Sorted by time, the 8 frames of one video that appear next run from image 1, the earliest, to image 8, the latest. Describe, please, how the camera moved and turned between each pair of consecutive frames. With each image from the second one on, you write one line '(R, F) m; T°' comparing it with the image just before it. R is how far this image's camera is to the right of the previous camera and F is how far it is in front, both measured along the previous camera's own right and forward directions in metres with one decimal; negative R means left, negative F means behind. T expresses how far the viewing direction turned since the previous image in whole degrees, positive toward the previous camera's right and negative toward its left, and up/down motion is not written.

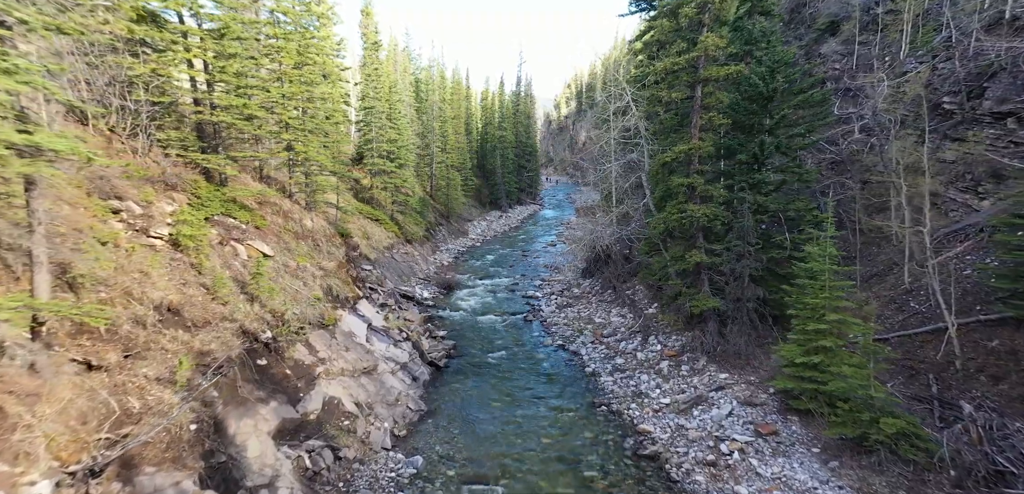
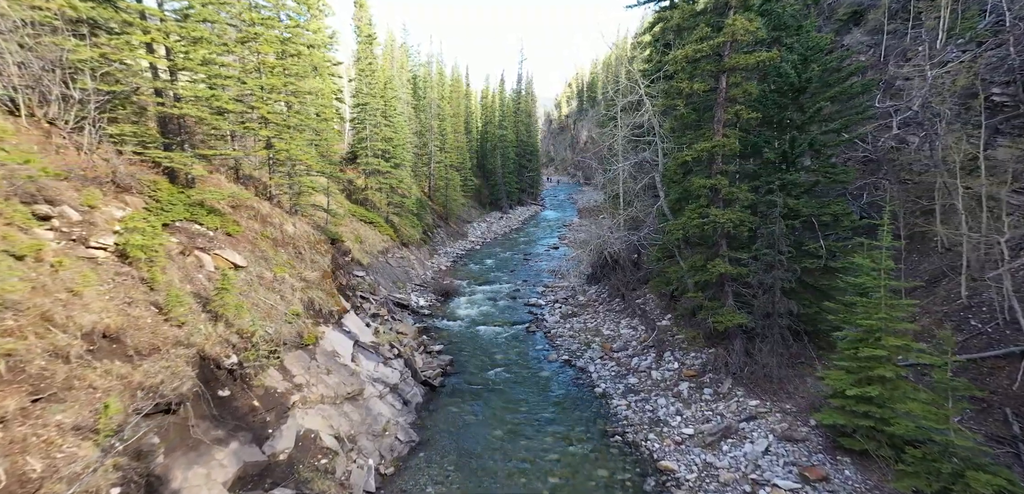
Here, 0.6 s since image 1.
(-0.1, +1.4) m; 0°
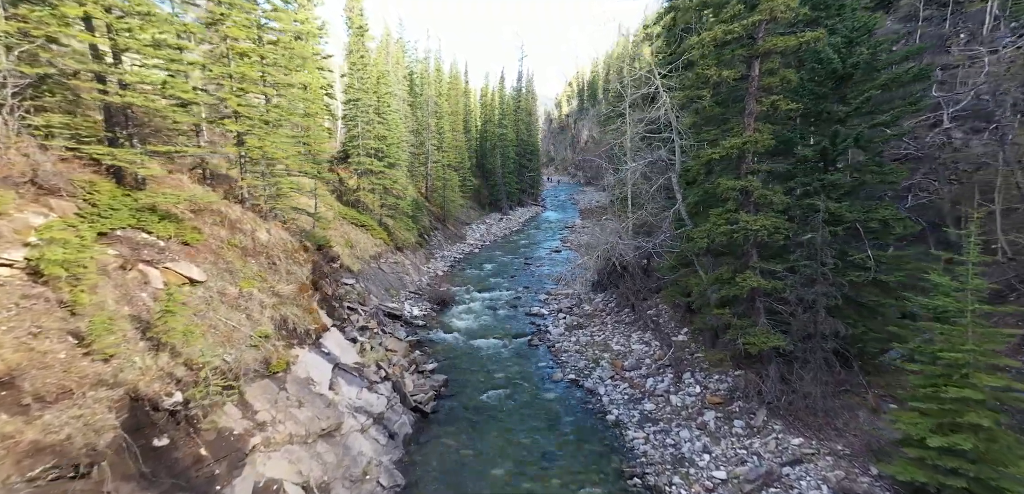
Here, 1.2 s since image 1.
(0.0, +1.6) m; 0°
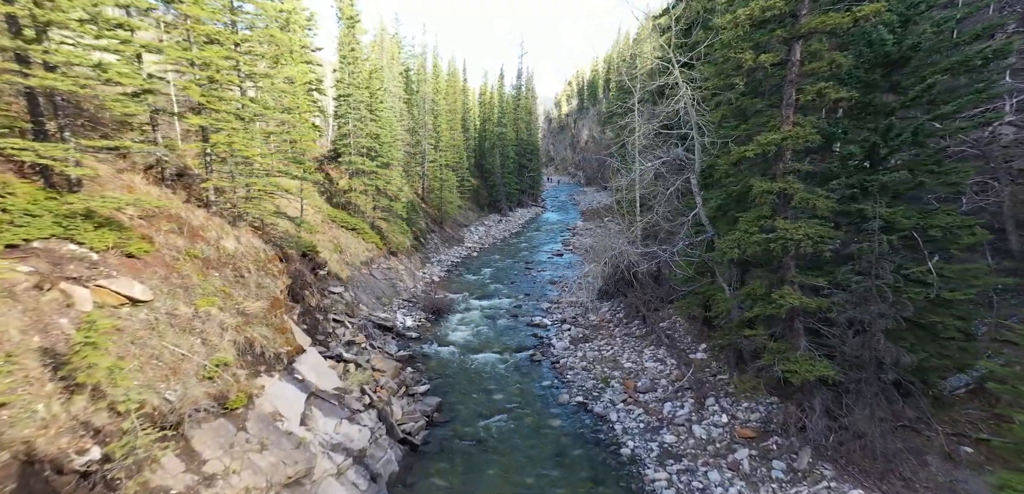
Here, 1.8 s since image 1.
(-0.1, +1.5) m; 0°
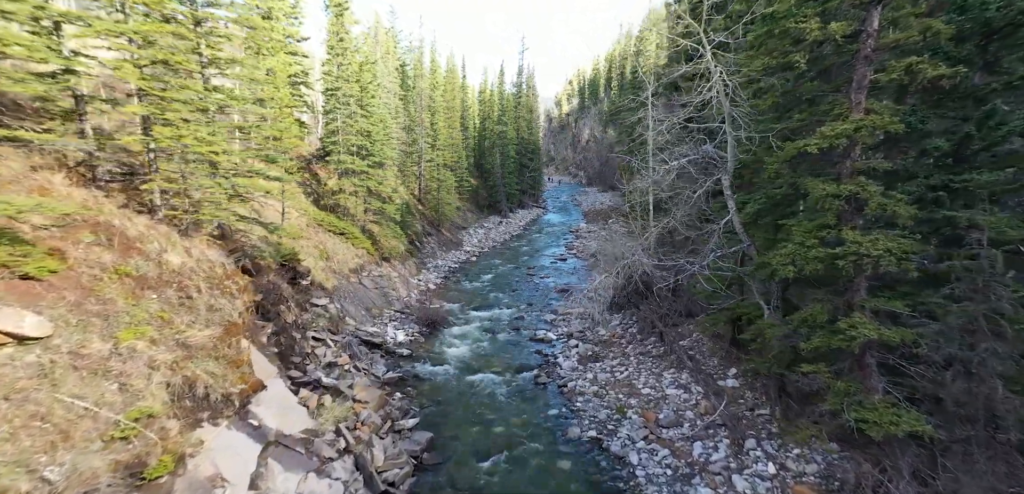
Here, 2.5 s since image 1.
(-0.1, +1.9) m; 0°
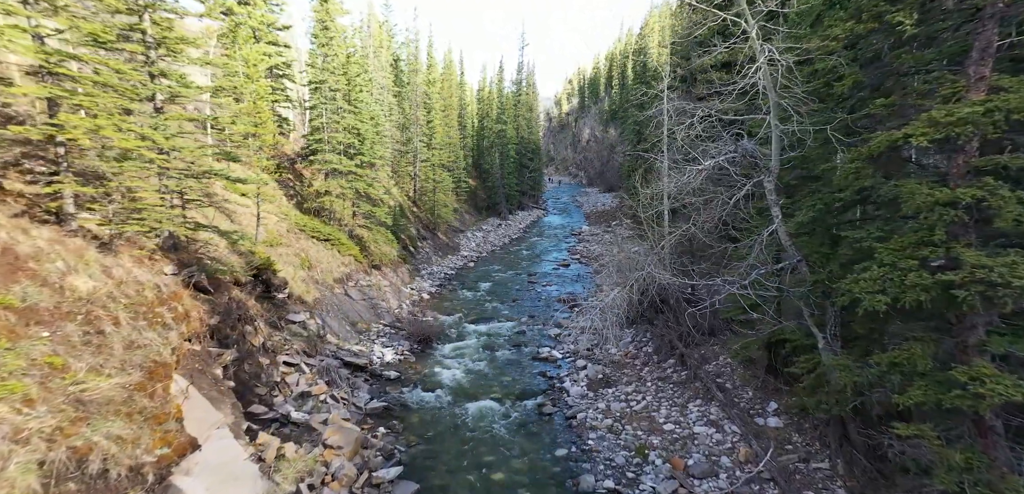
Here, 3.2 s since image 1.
(0.0, +2.0) m; 0°
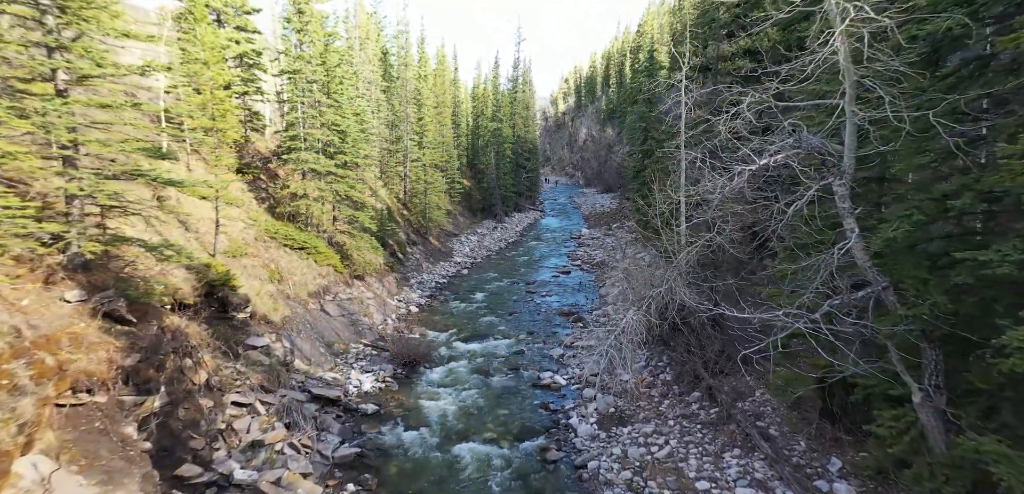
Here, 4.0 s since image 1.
(0.0, +2.3) m; 0°
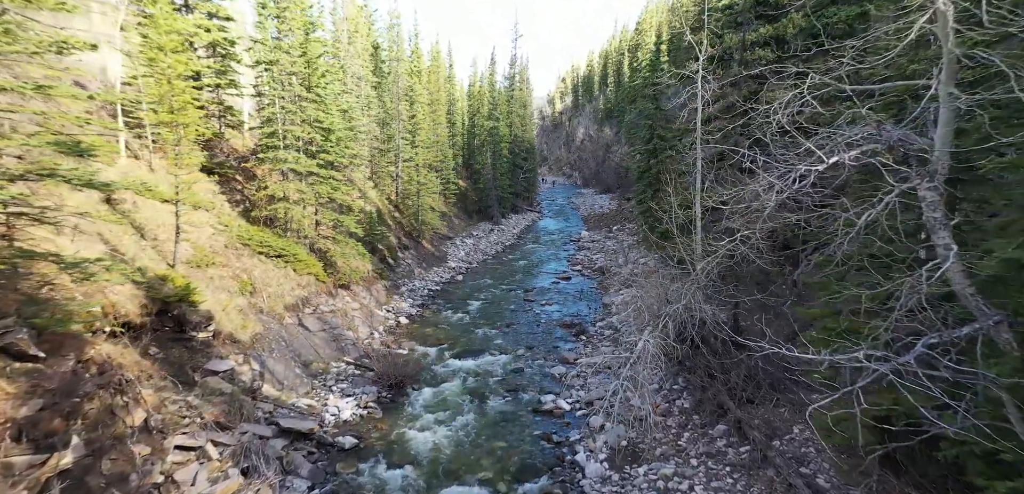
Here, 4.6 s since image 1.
(0.0, +1.8) m; 0°
